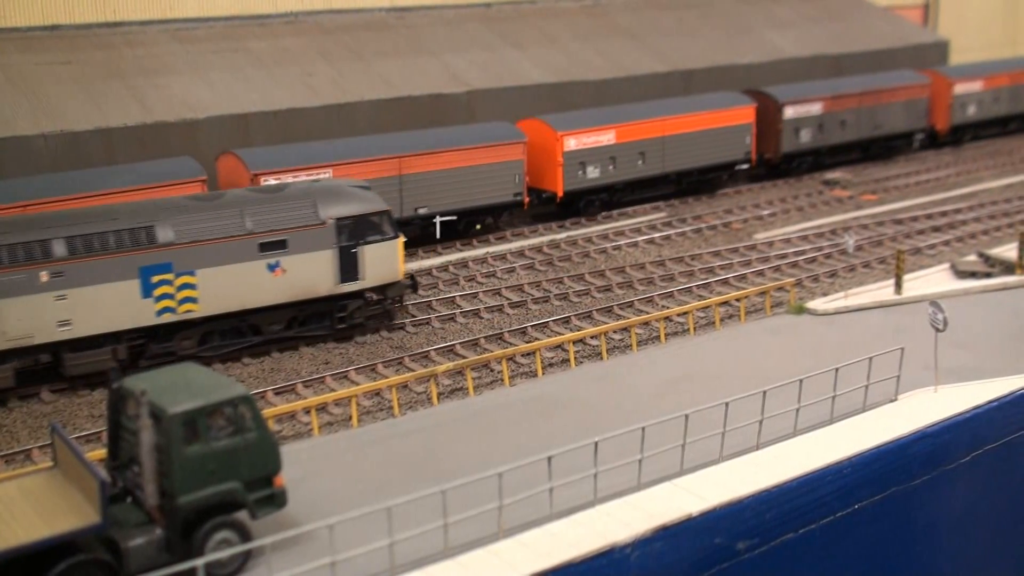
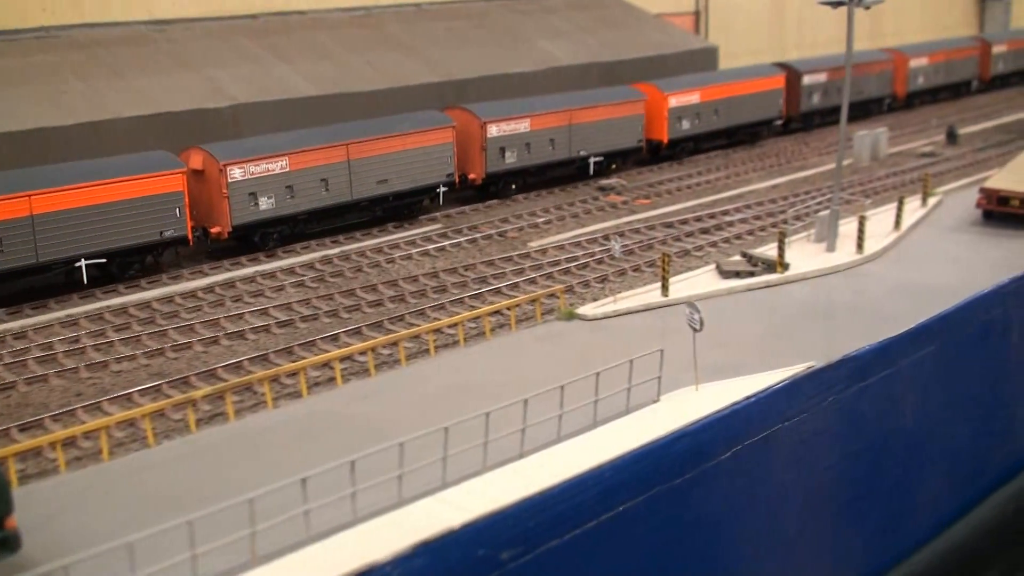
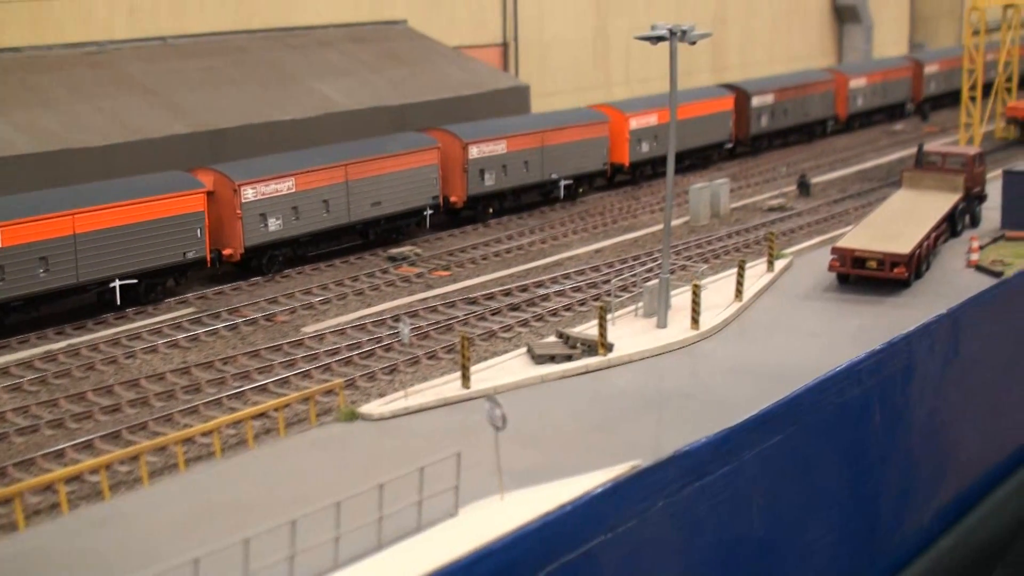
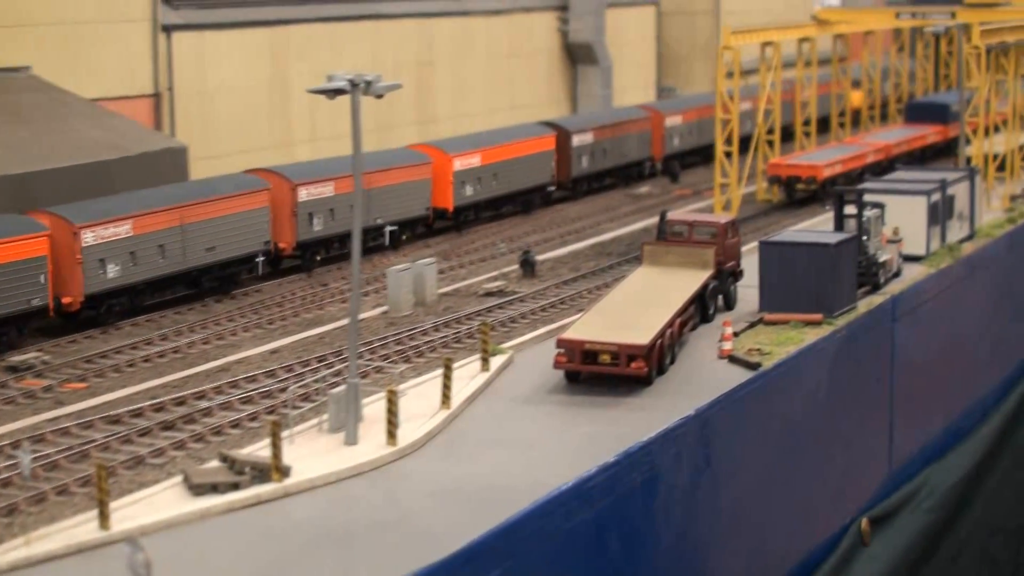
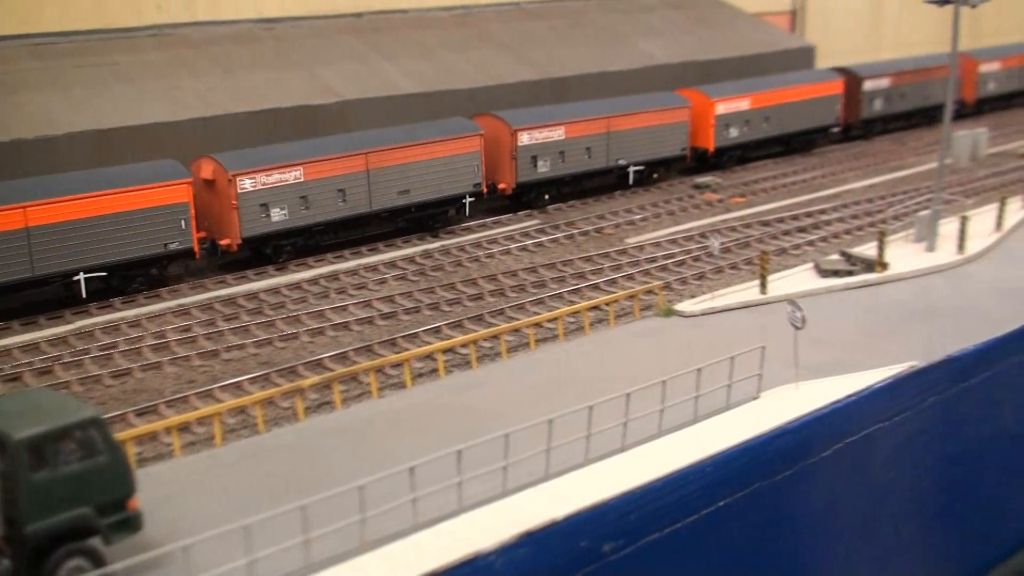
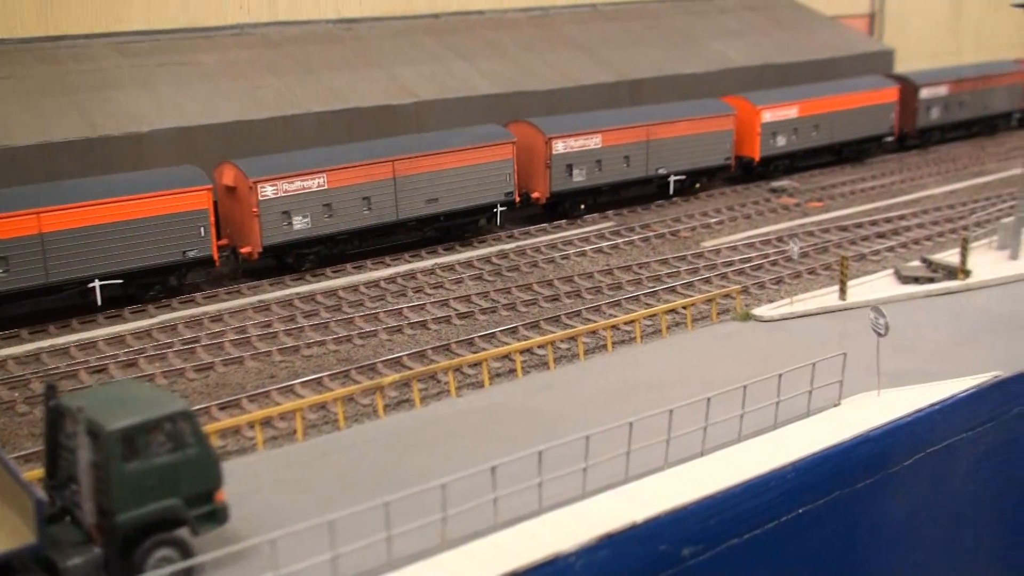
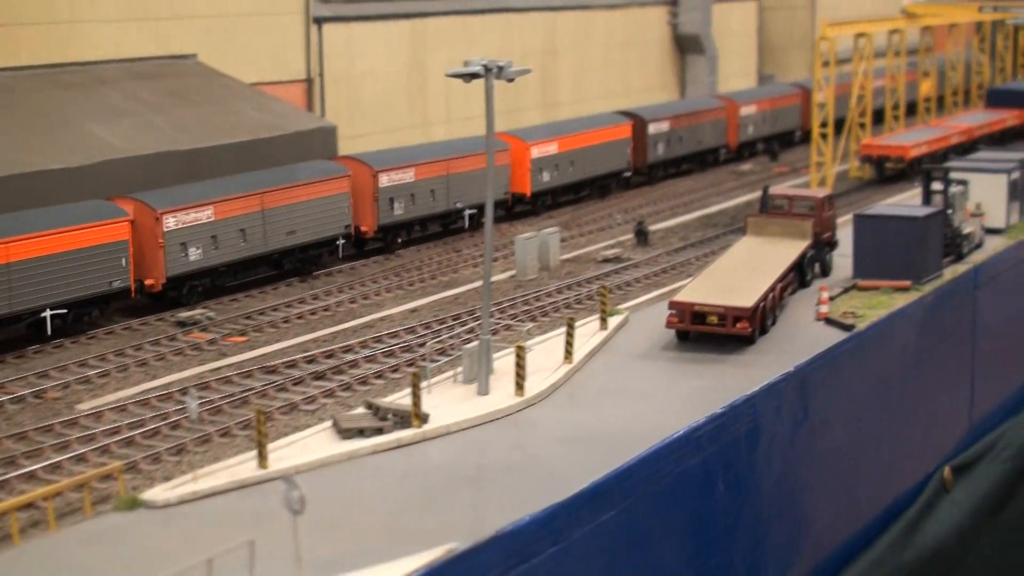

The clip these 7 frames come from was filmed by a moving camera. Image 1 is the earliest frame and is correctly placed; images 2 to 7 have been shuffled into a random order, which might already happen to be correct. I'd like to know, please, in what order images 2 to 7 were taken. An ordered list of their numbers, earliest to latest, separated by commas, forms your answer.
6, 5, 2, 3, 7, 4
